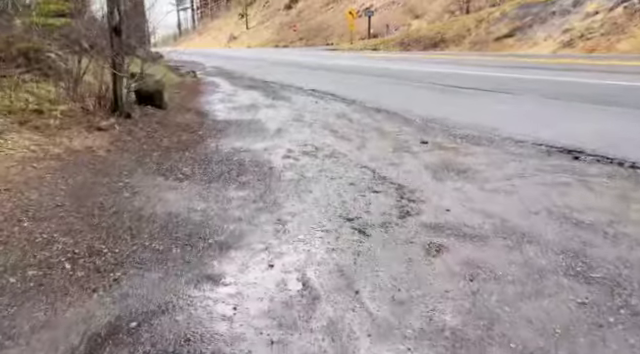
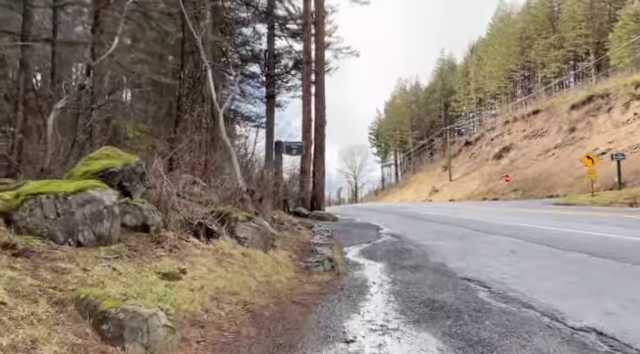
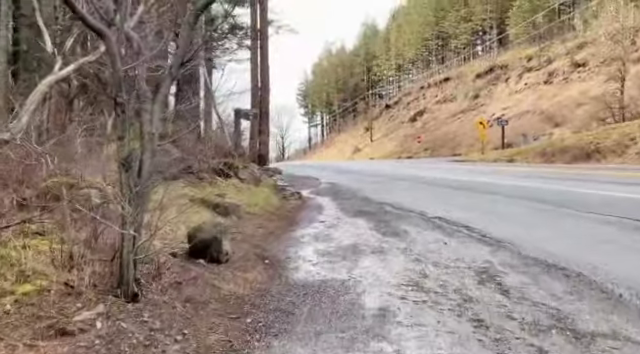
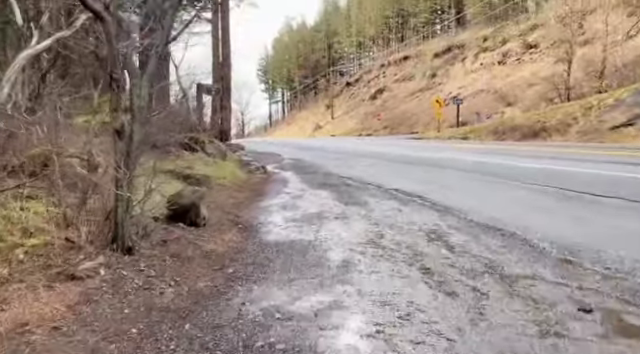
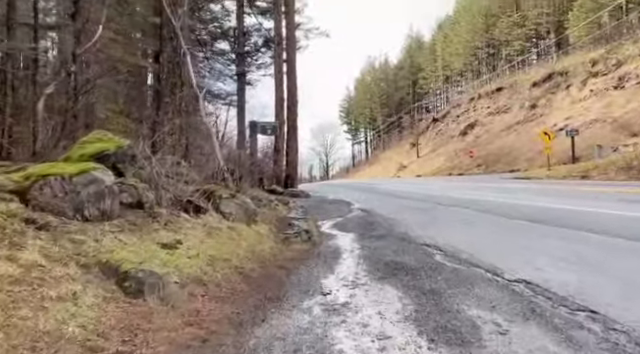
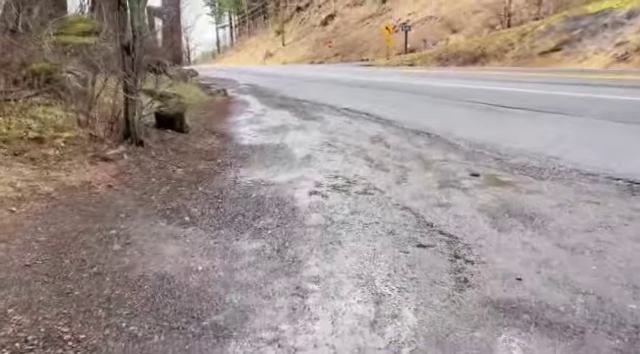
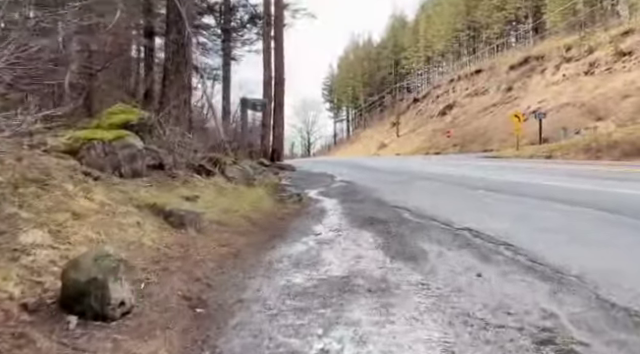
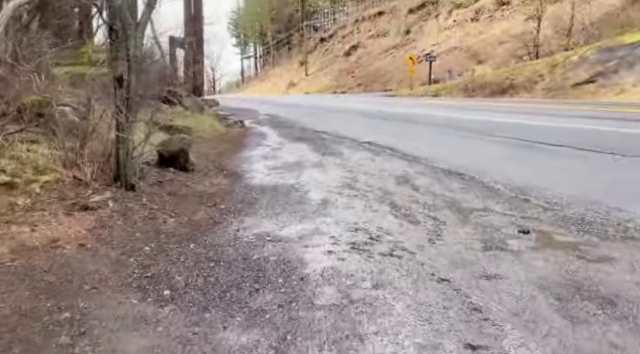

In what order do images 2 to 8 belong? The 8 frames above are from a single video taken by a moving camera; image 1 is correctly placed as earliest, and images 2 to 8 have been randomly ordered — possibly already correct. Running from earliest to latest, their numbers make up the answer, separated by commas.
6, 8, 4, 3, 7, 5, 2
